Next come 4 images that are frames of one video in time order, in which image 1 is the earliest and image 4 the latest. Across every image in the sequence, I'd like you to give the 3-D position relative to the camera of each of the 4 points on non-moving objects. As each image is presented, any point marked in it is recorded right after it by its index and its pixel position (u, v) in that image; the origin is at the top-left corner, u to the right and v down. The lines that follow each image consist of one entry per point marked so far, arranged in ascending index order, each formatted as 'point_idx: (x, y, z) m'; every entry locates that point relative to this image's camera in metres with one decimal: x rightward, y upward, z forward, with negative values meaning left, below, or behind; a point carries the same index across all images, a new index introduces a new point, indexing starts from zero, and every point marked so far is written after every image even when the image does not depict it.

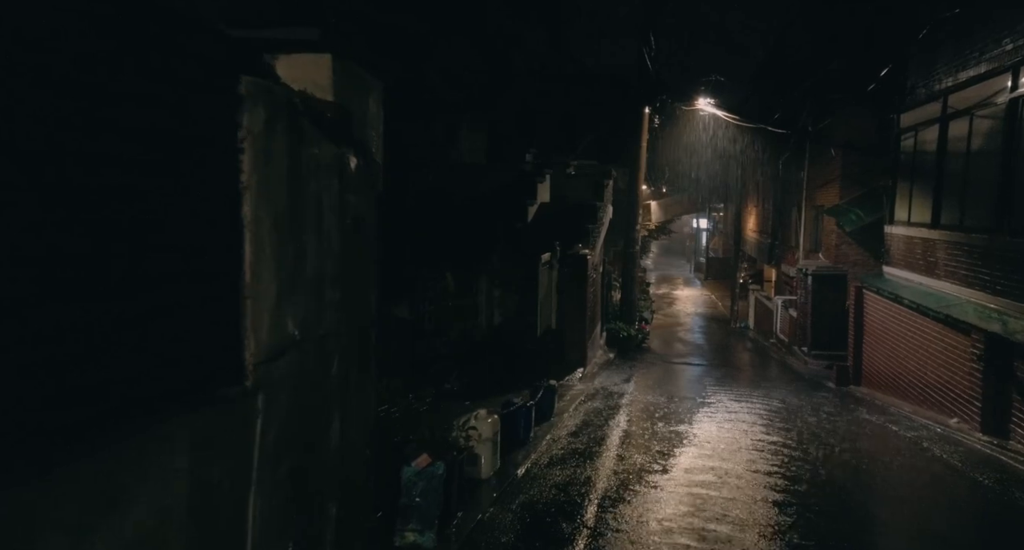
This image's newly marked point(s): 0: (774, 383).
0: (+5.1, -2.1, +14.9) m
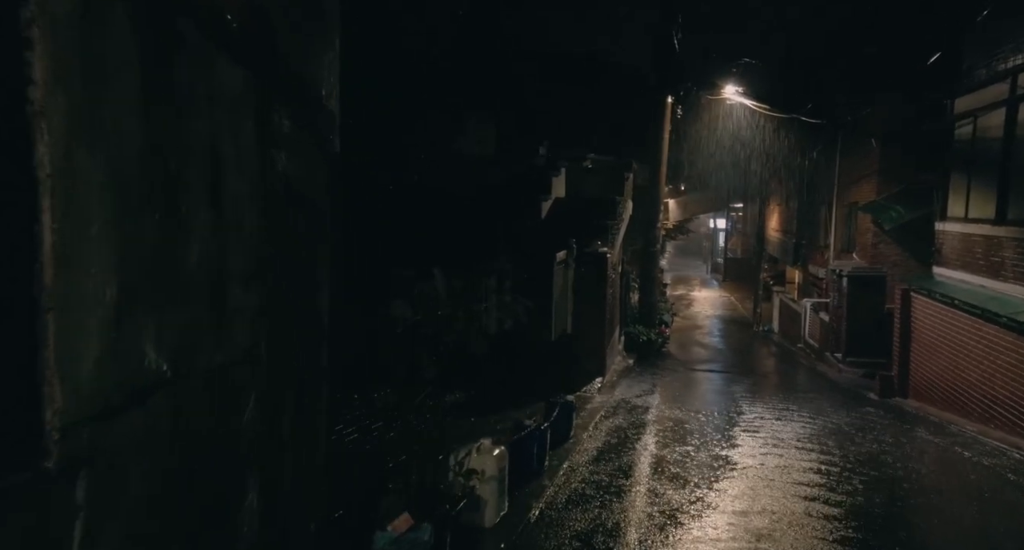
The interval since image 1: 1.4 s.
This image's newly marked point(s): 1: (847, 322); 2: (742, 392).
0: (+5.4, -2.1, +13.7) m
1: (+7.1, -1.0, +16.1) m
2: (+3.9, -2.0, +13.0) m
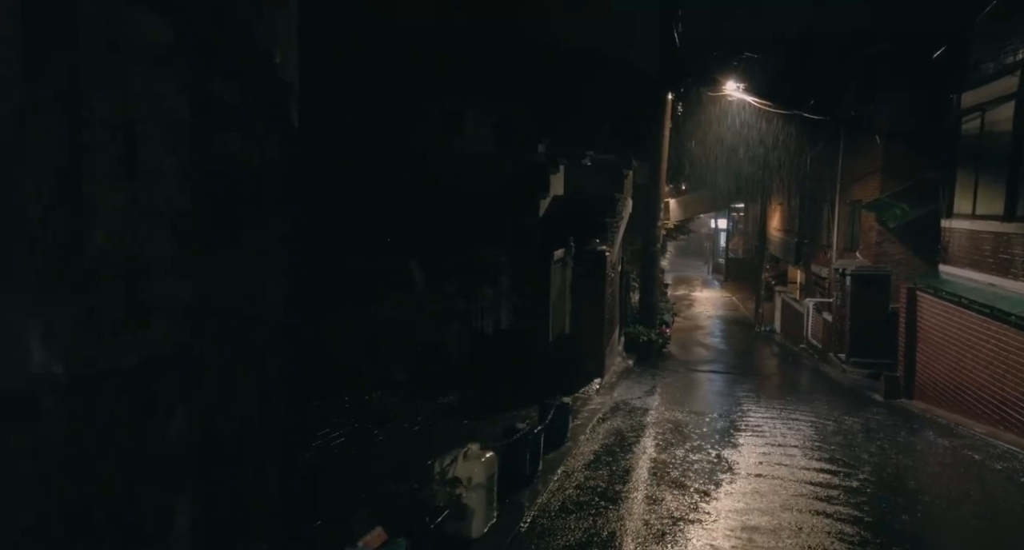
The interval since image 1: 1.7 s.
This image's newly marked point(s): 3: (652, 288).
0: (+5.3, -2.1, +13.5) m
1: (+7.1, -1.0, +15.8) m
2: (+3.9, -2.0, +12.7) m
3: (+3.5, -0.3, +18.8) m
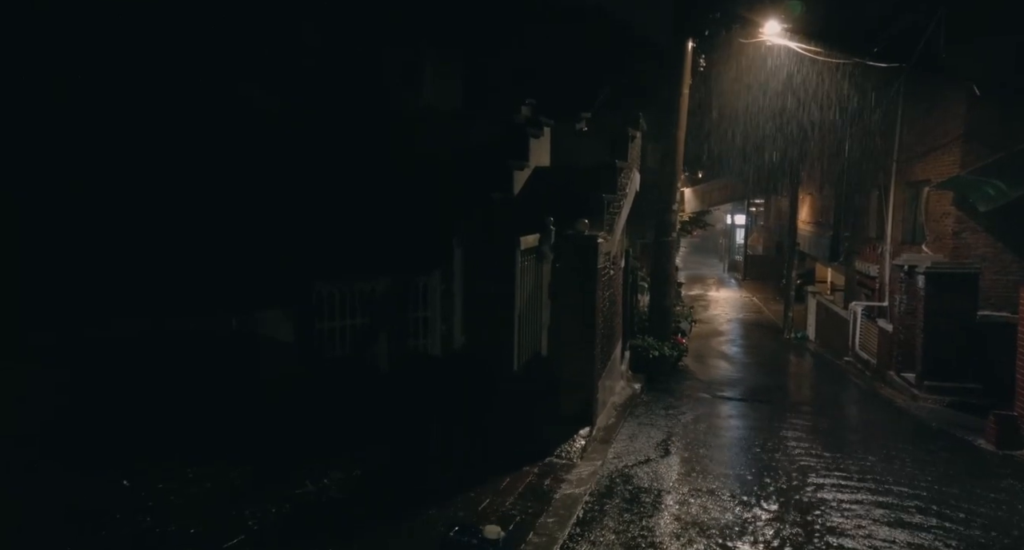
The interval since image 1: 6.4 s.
0: (+4.8, -2.1, +9.8) m
1: (+6.6, -1.0, +12.1) m
2: (+3.4, -2.0, +9.1) m
3: (+3.1, -0.3, +15.1) m
